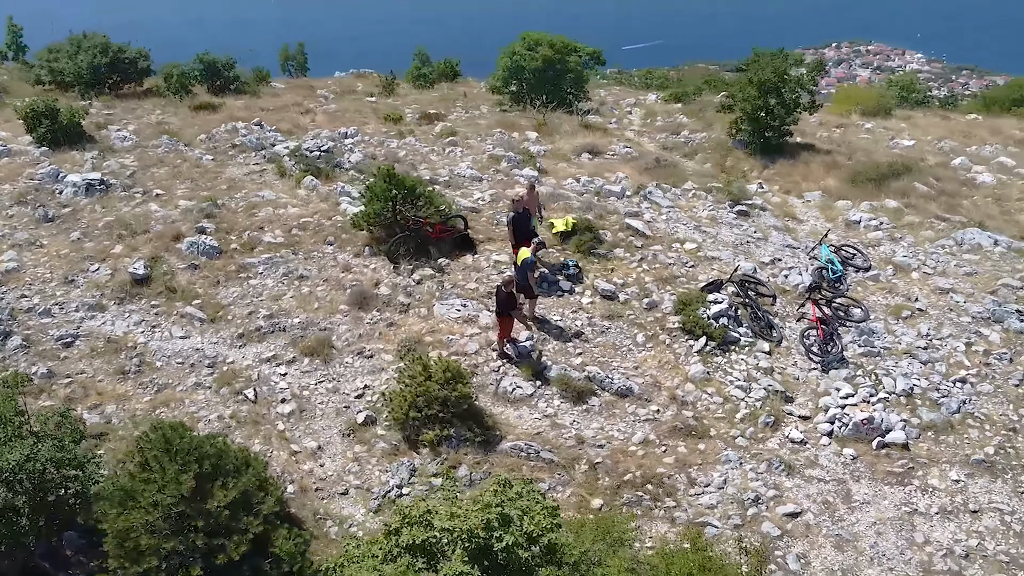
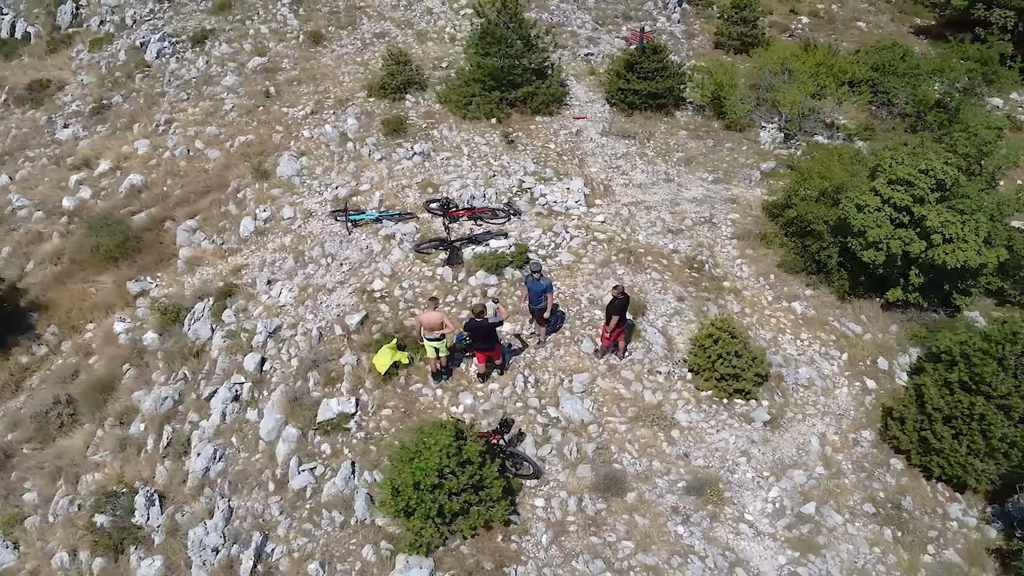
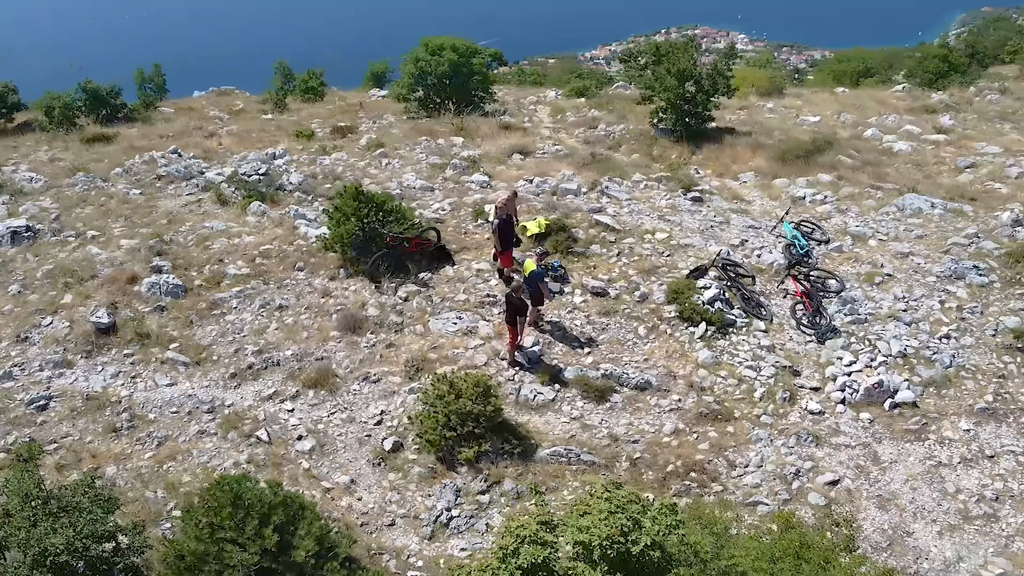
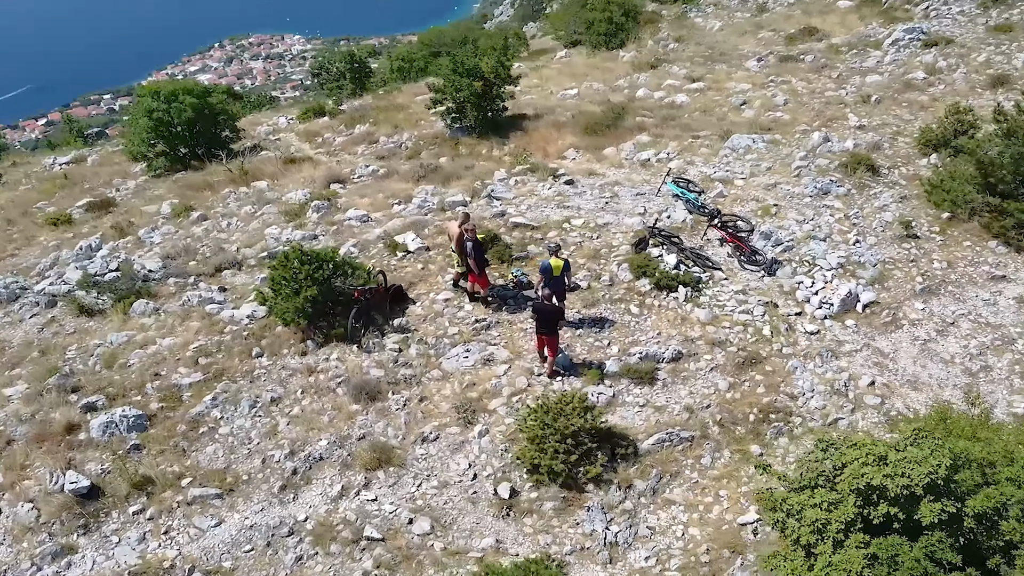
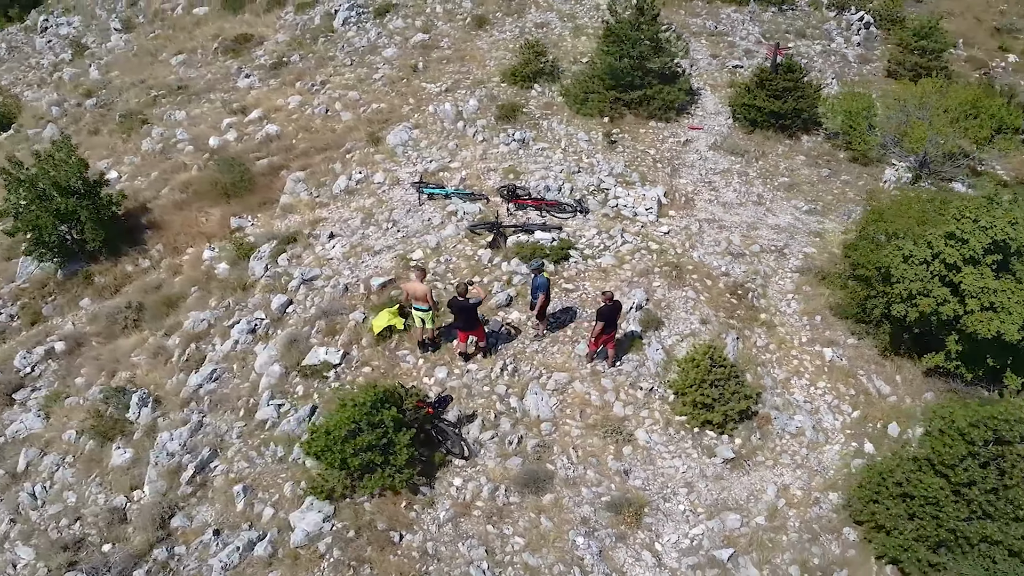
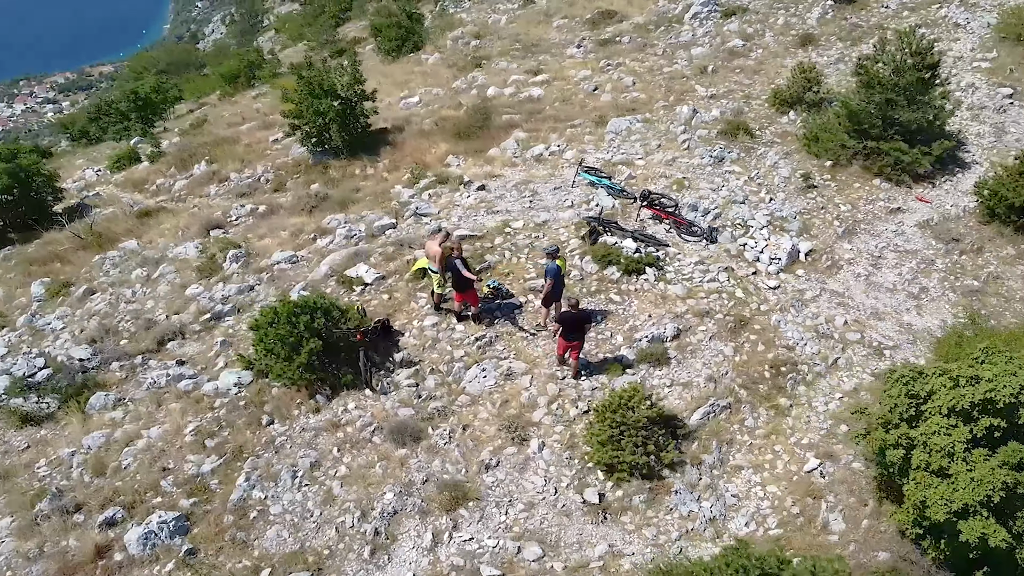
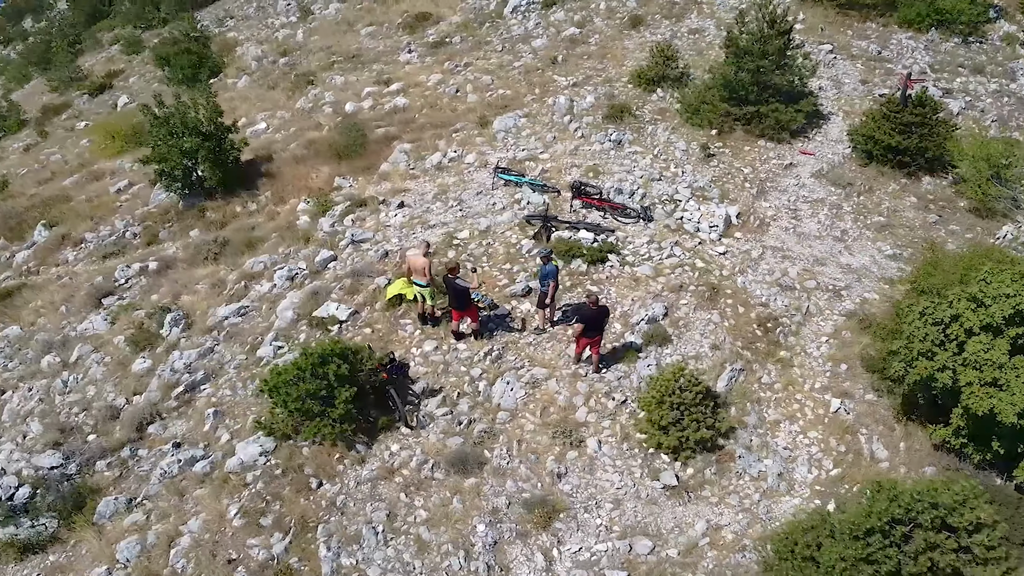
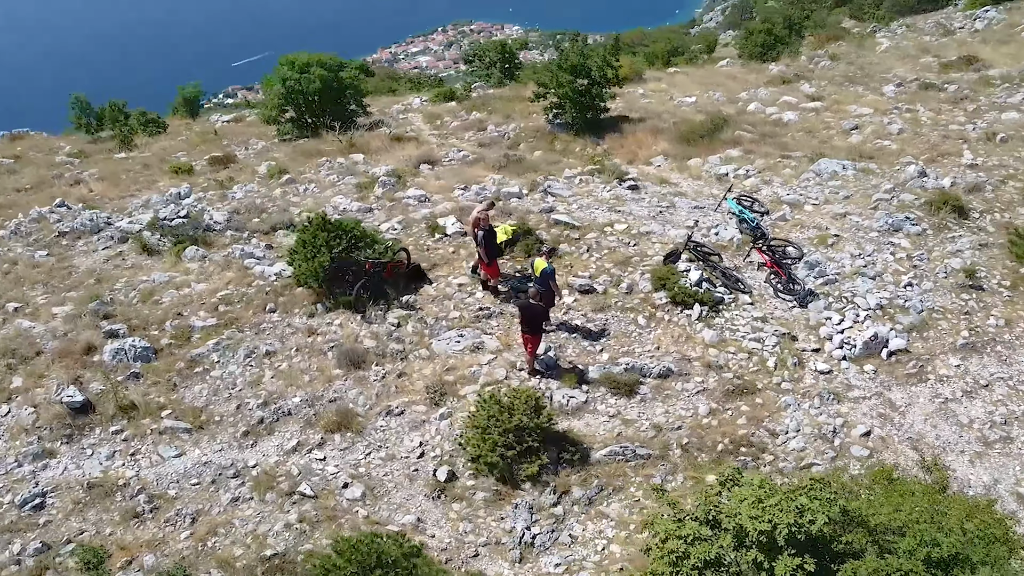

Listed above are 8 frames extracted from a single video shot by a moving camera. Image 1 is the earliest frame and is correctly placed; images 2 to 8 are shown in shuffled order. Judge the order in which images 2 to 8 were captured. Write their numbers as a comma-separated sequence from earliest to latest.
3, 8, 4, 6, 7, 5, 2
